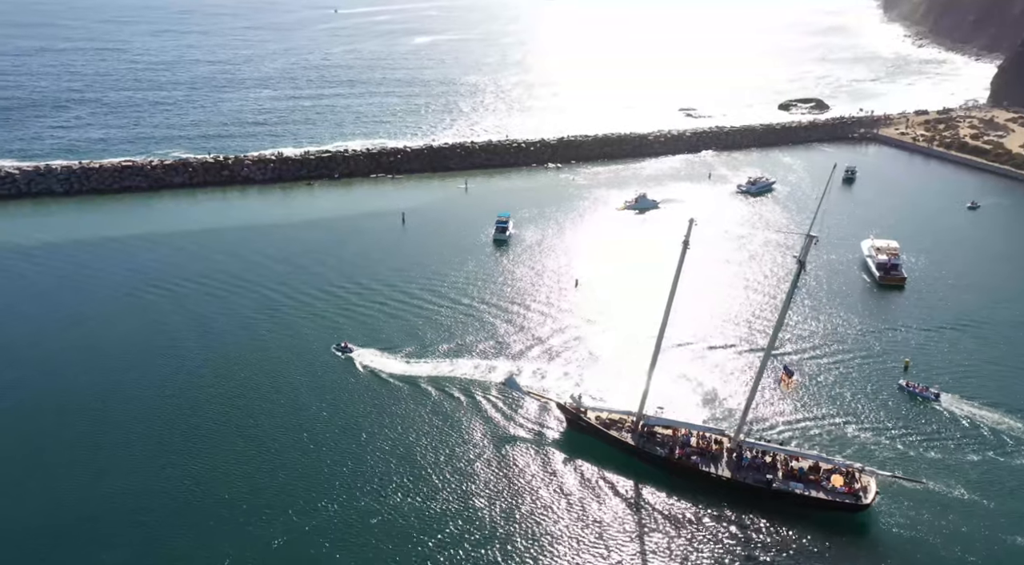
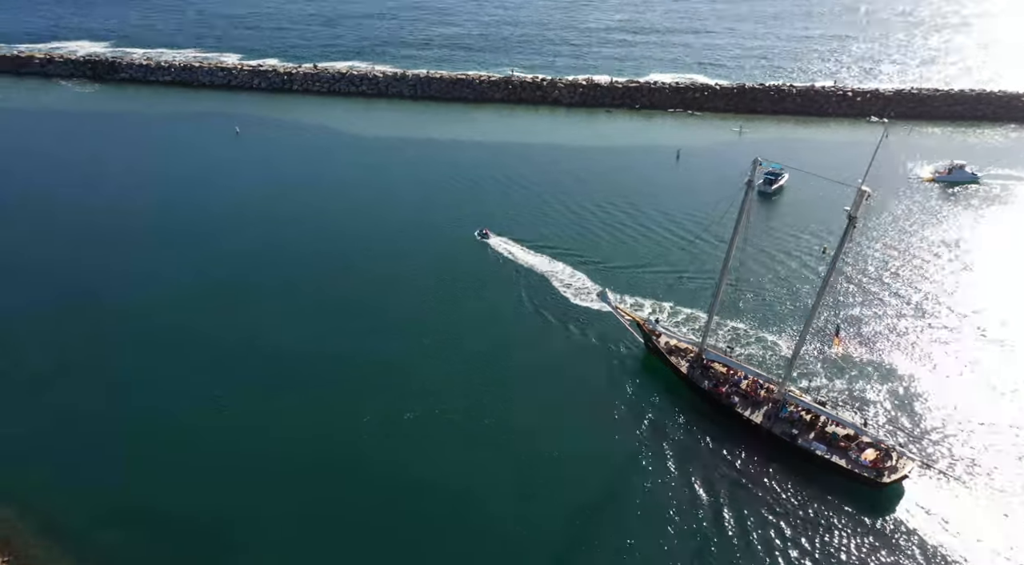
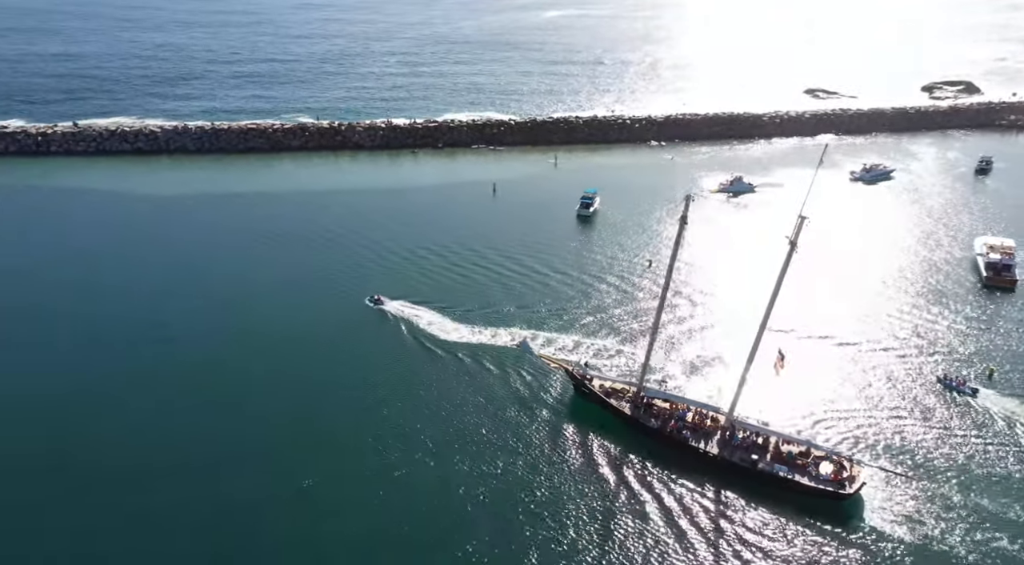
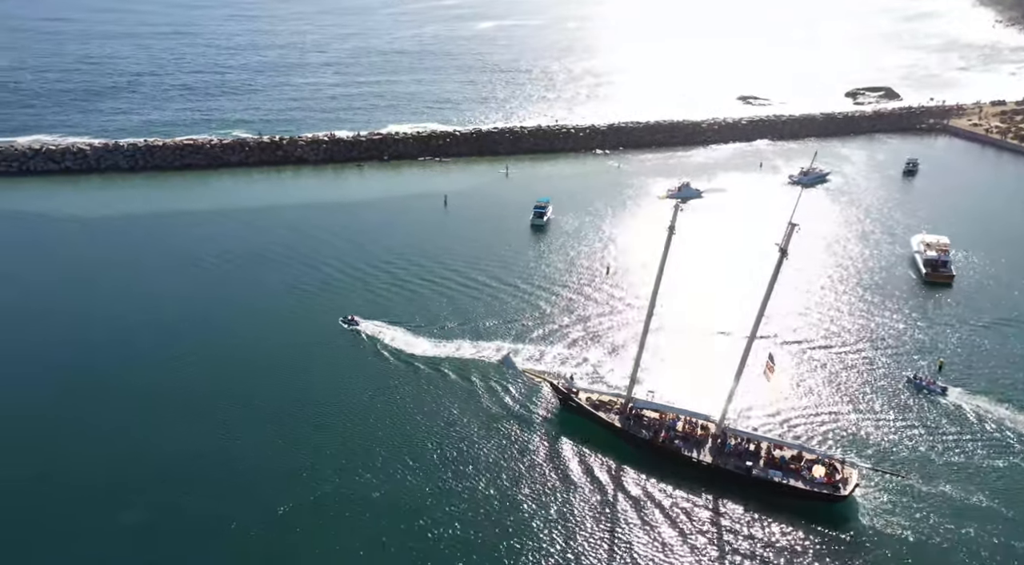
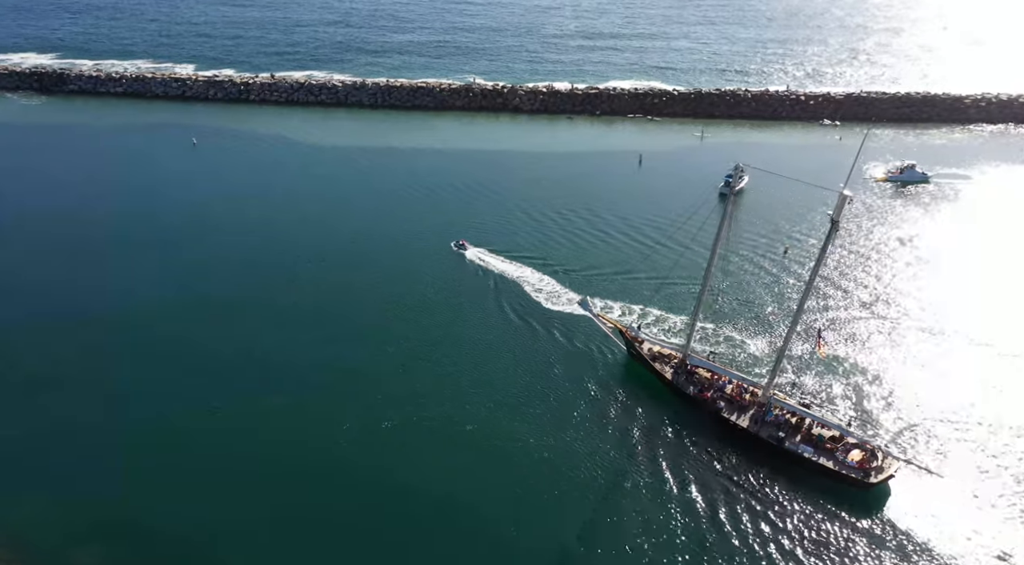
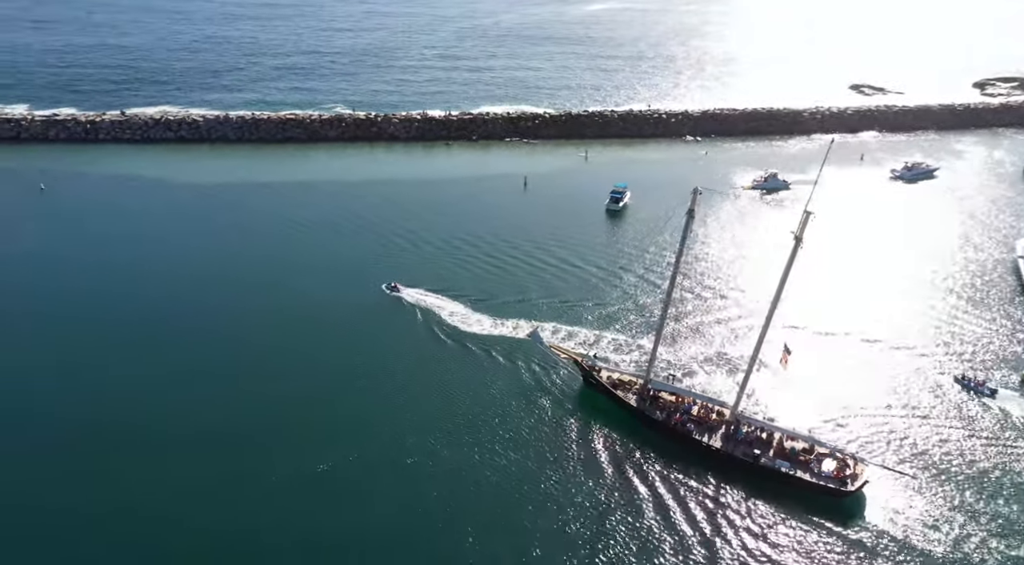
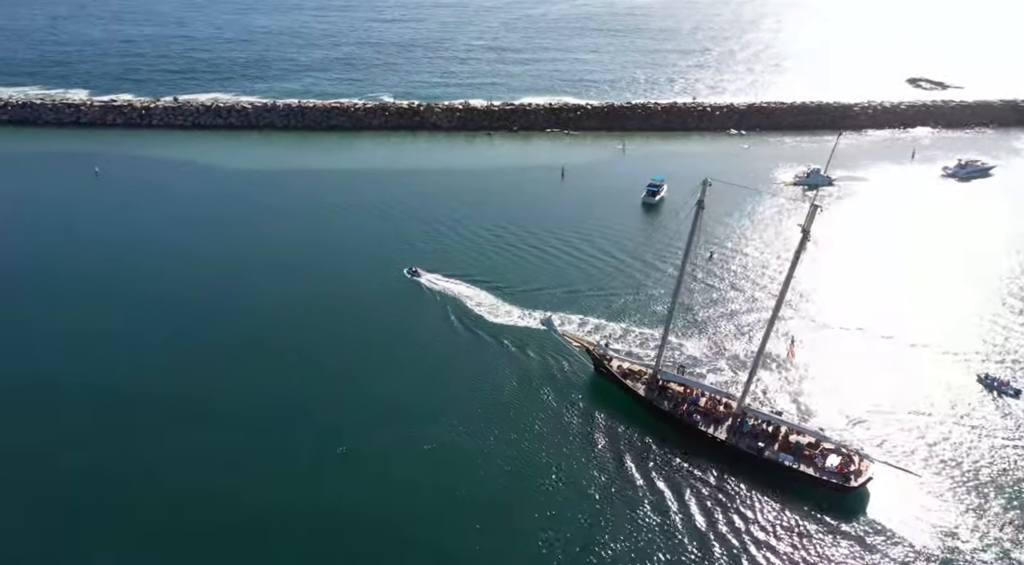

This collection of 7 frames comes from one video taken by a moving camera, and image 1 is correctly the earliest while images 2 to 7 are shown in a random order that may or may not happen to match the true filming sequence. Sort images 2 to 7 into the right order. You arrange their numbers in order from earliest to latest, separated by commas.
4, 3, 6, 7, 5, 2
